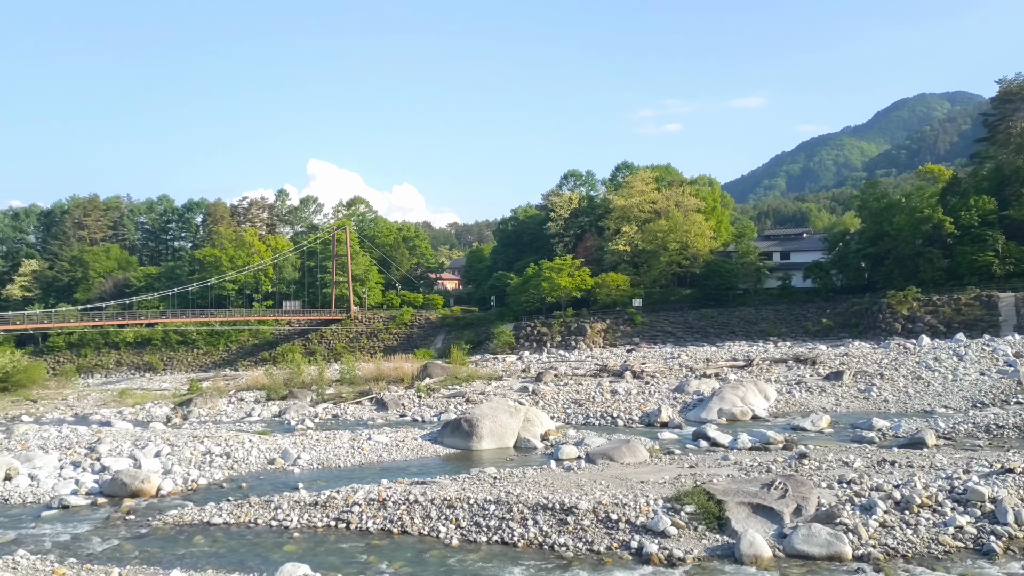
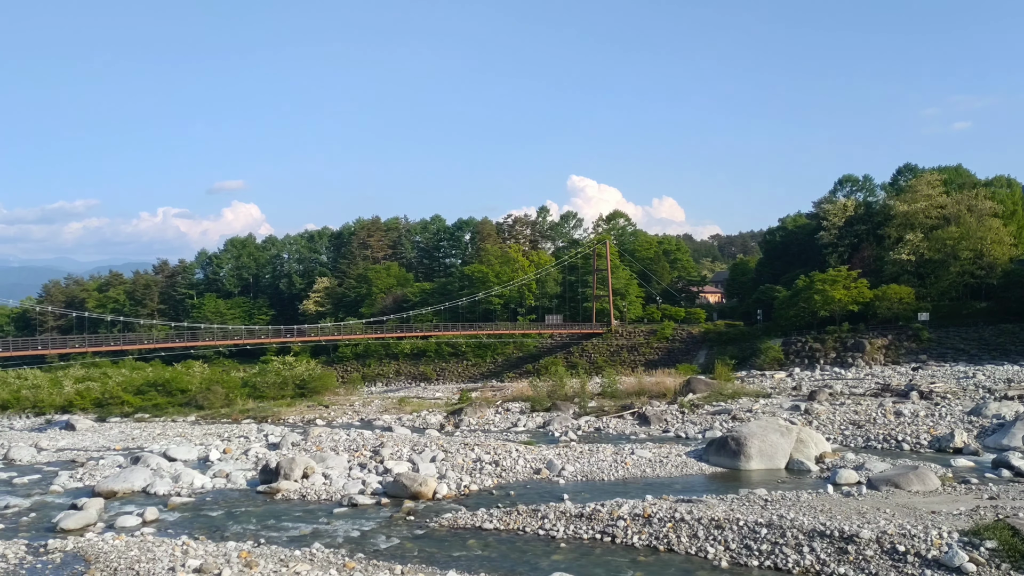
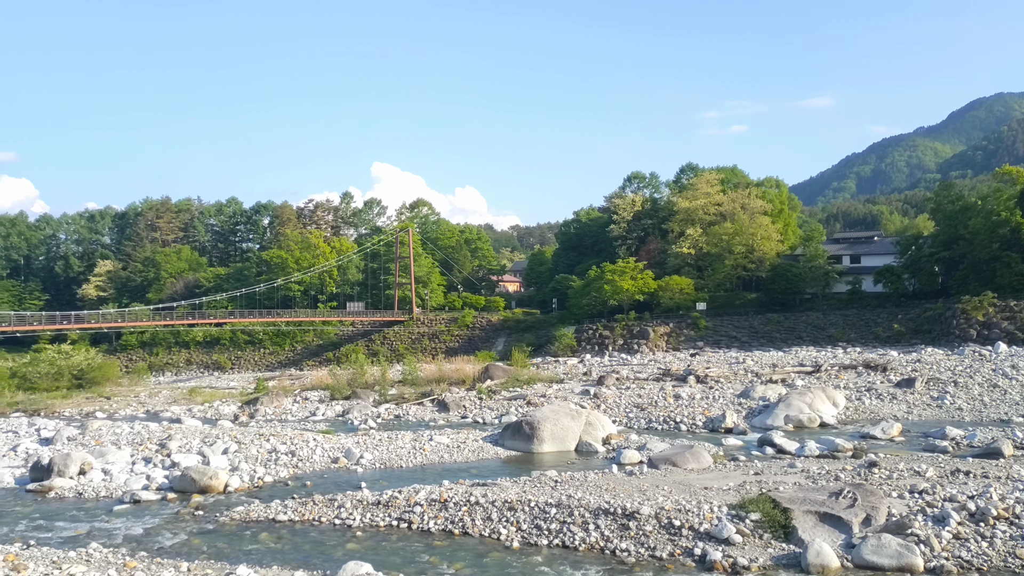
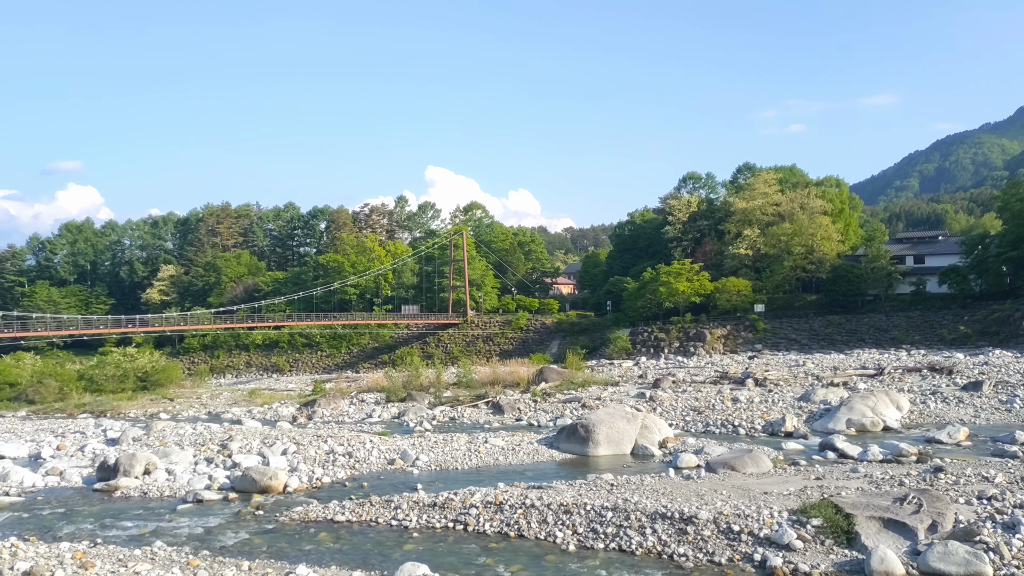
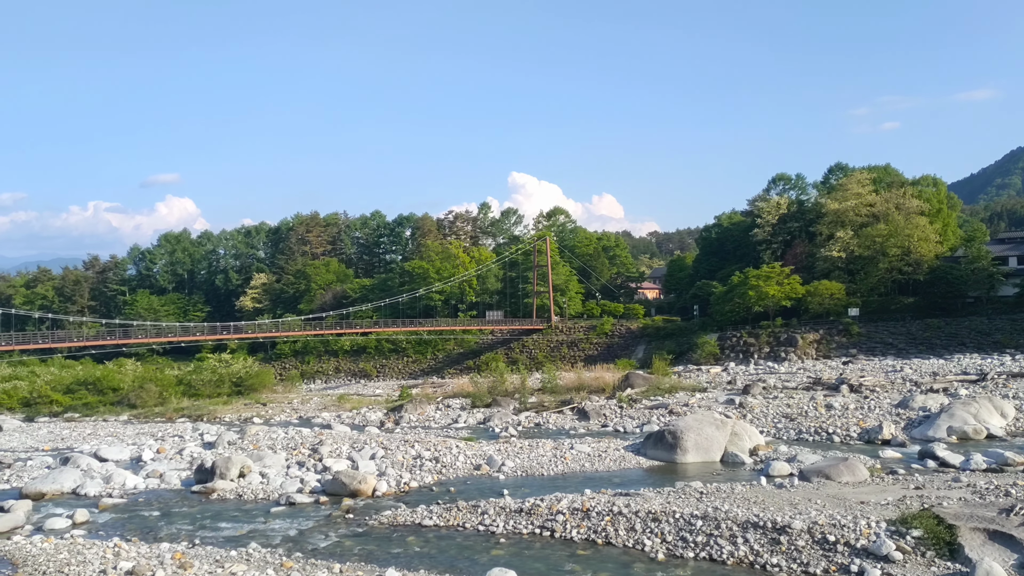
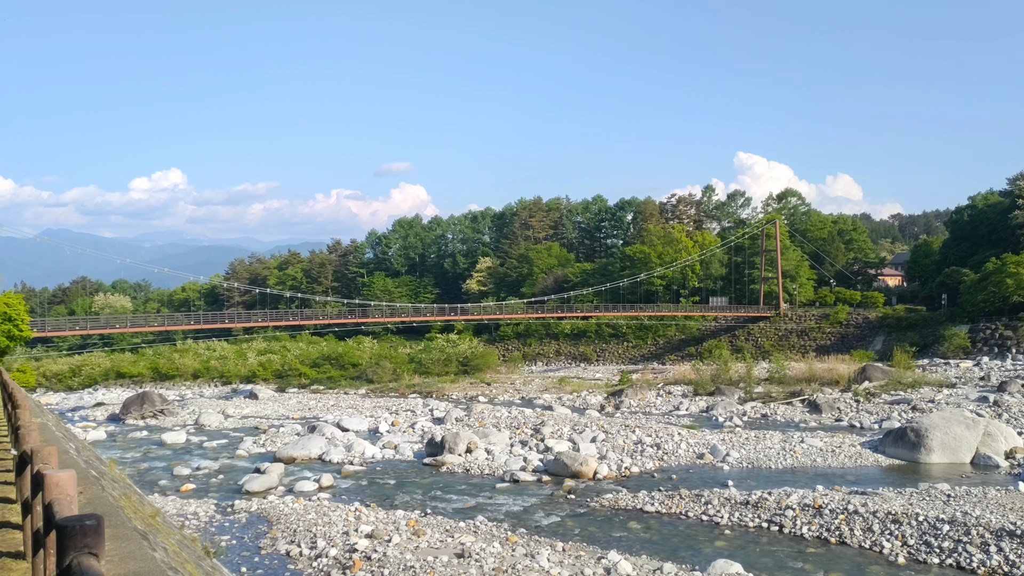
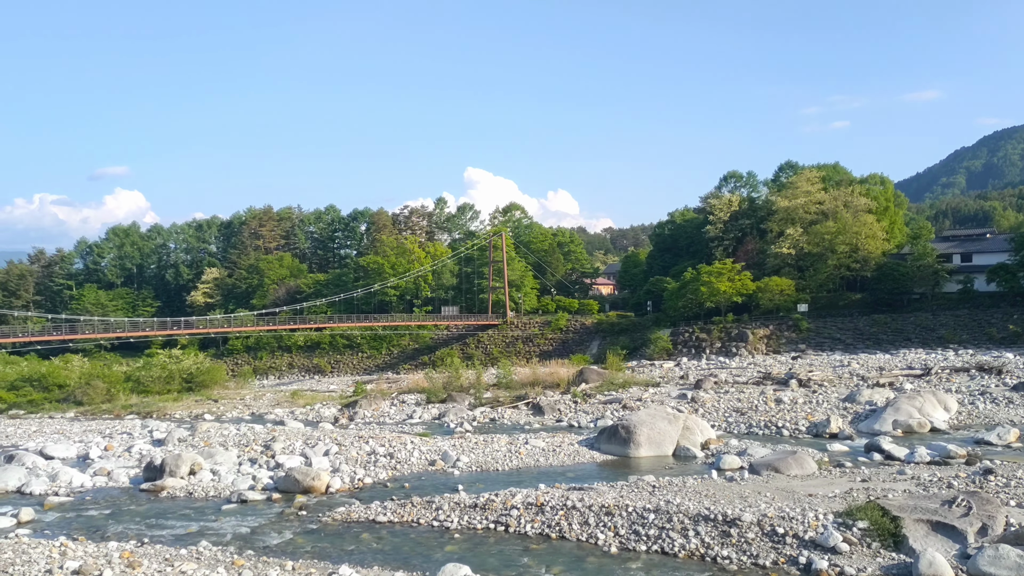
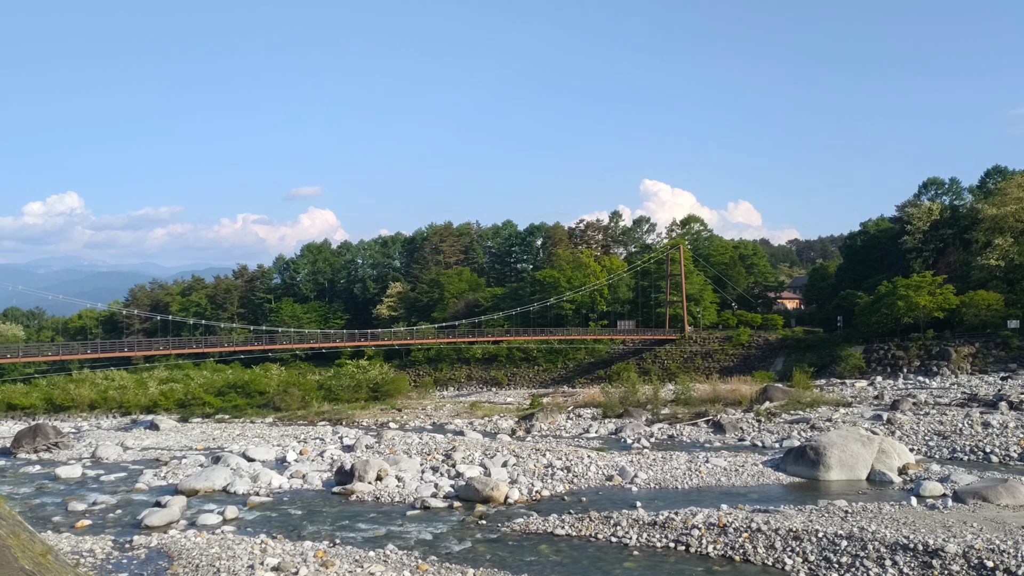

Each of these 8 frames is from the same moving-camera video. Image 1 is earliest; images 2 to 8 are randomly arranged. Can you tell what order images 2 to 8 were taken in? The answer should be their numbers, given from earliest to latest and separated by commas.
3, 4, 7, 5, 2, 8, 6
